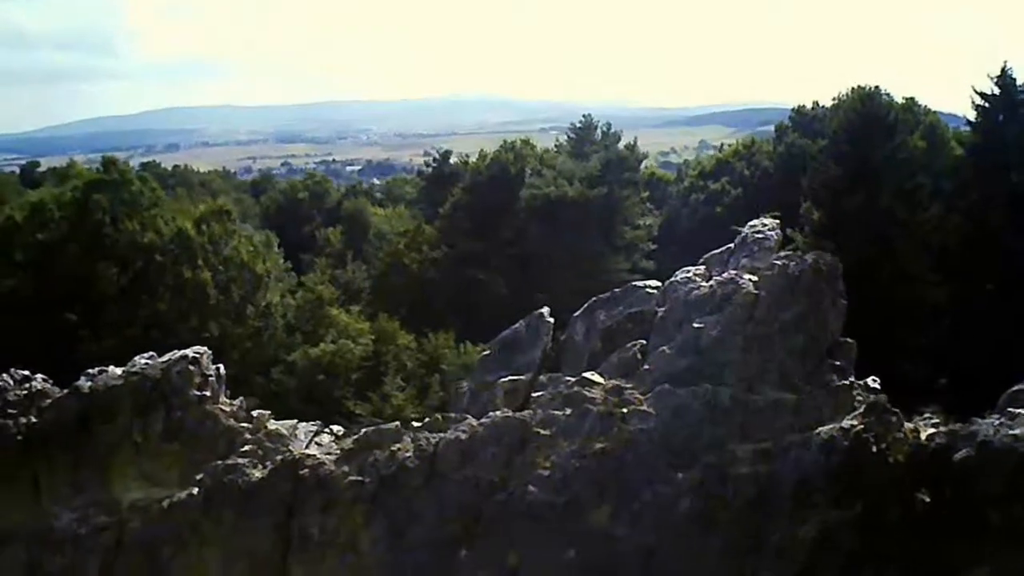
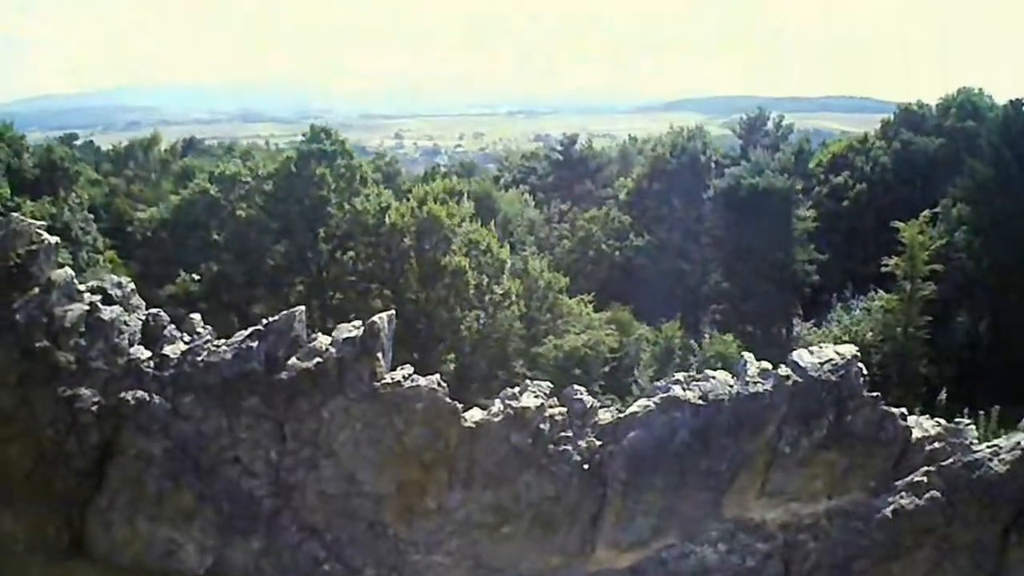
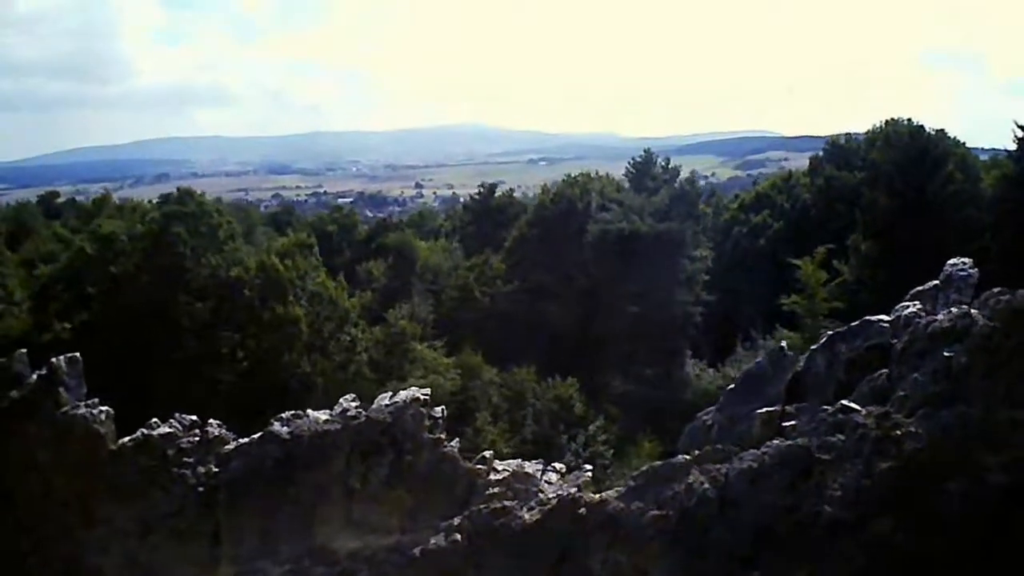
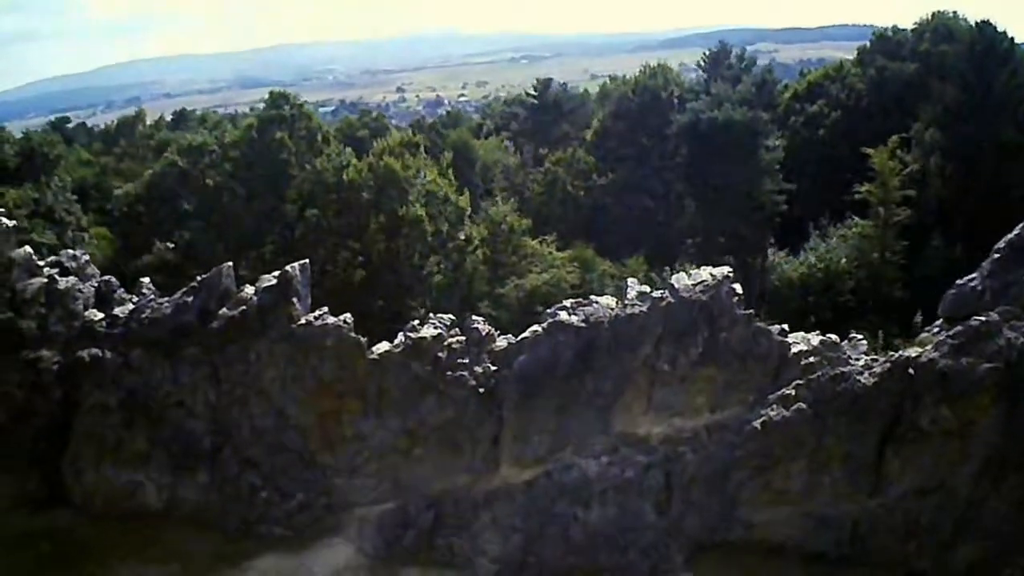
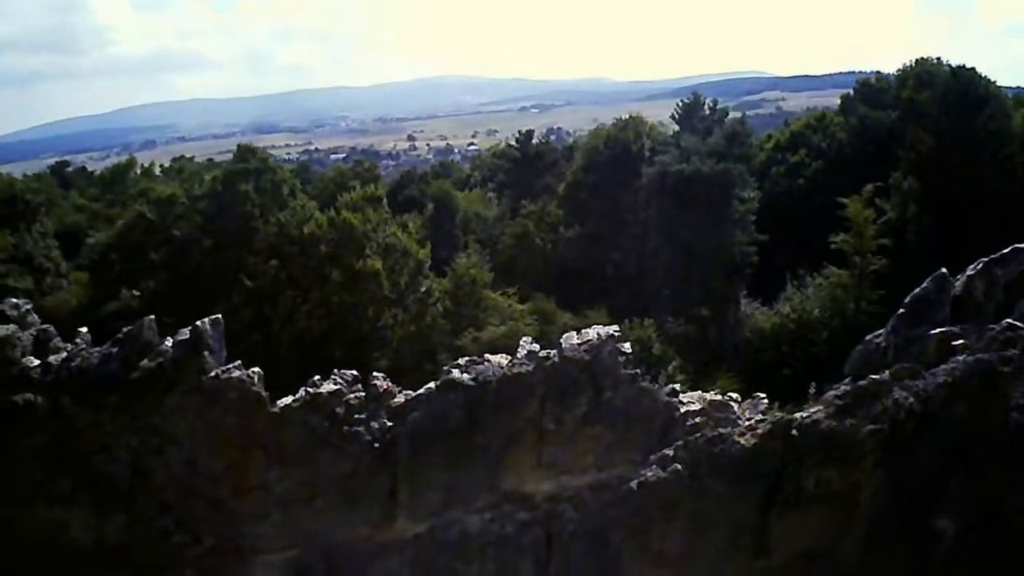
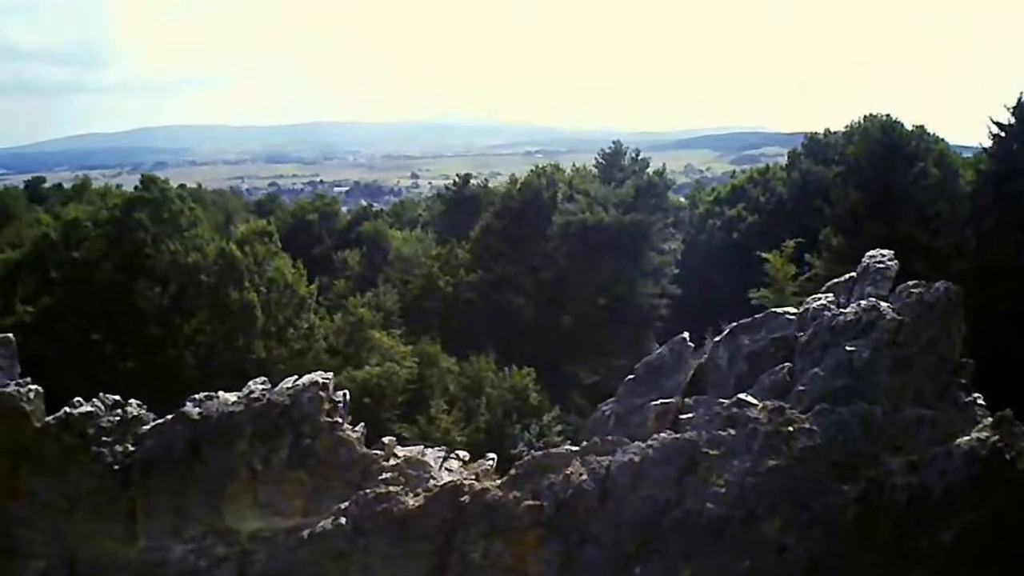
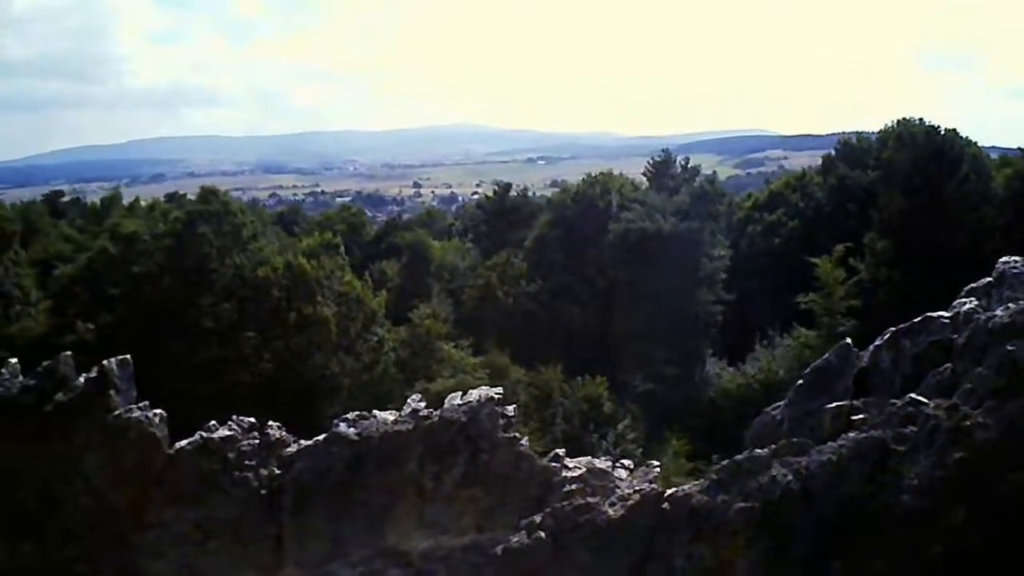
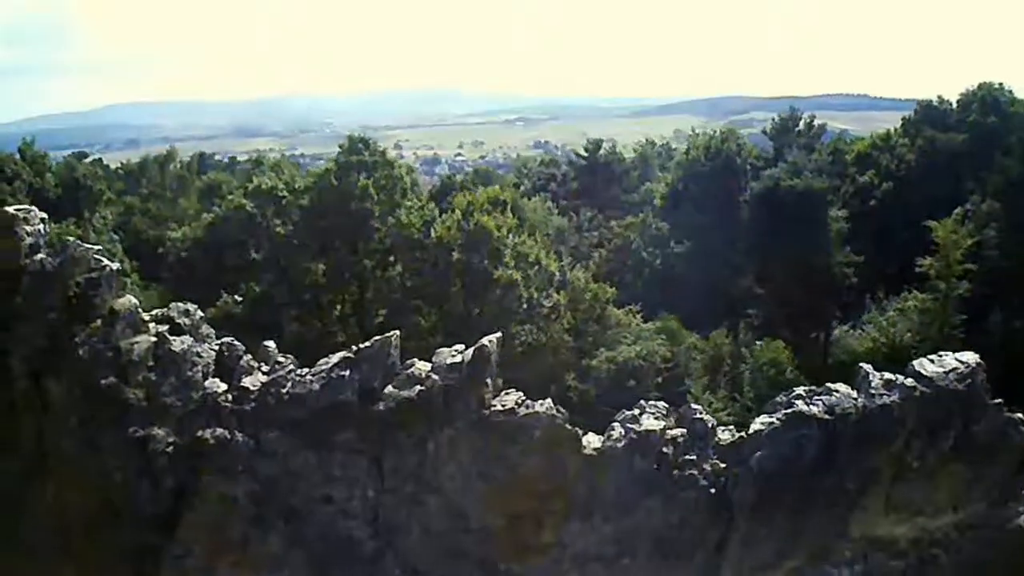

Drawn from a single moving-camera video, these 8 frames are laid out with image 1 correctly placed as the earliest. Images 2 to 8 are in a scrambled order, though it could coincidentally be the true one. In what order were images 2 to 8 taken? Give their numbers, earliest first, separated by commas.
6, 3, 7, 5, 4, 2, 8
